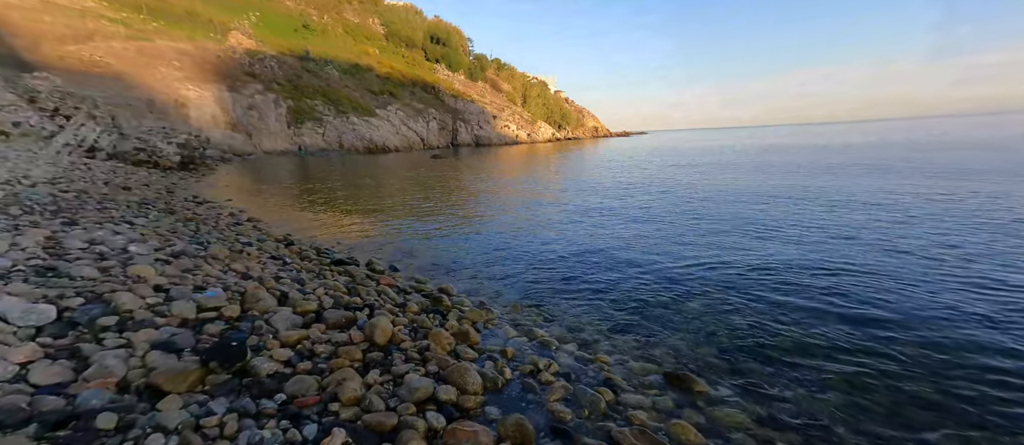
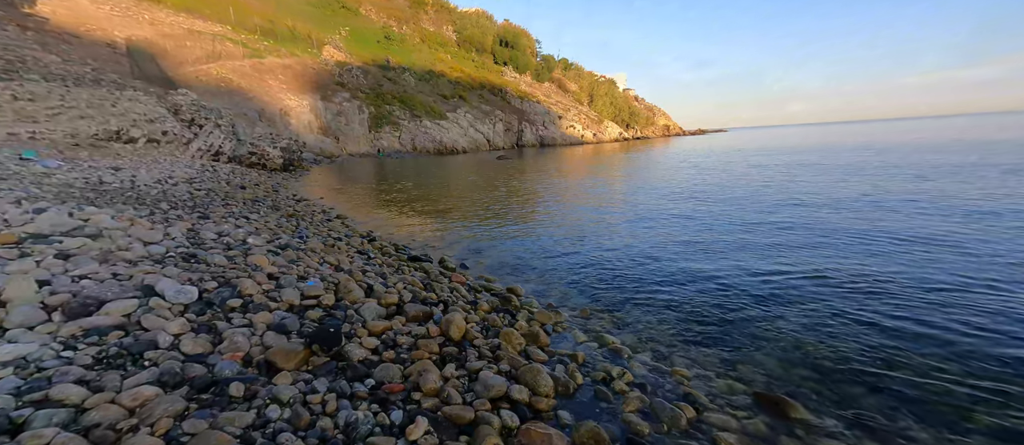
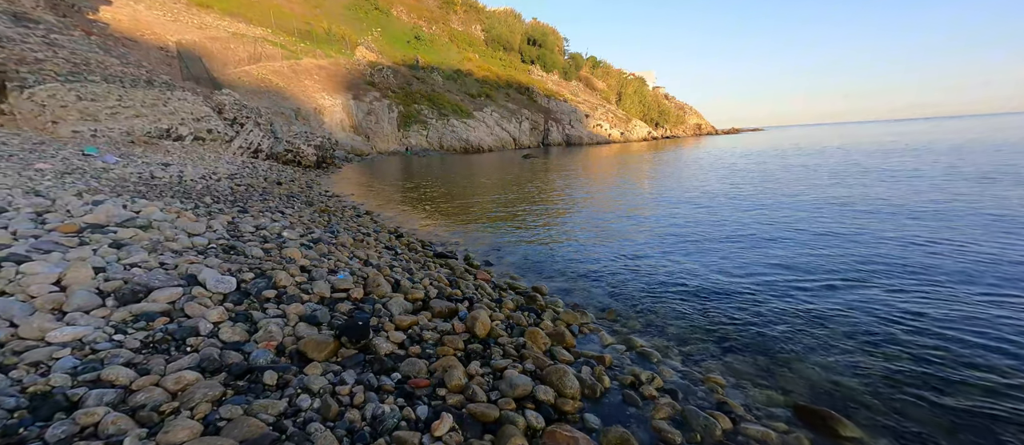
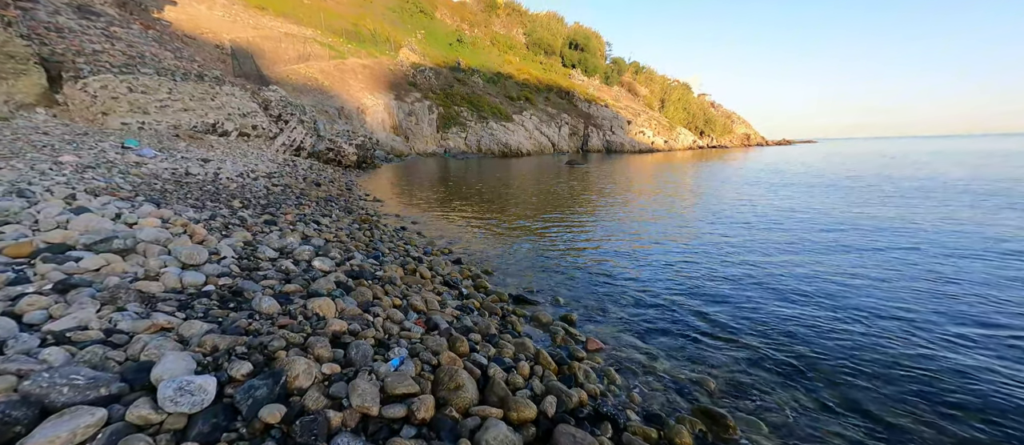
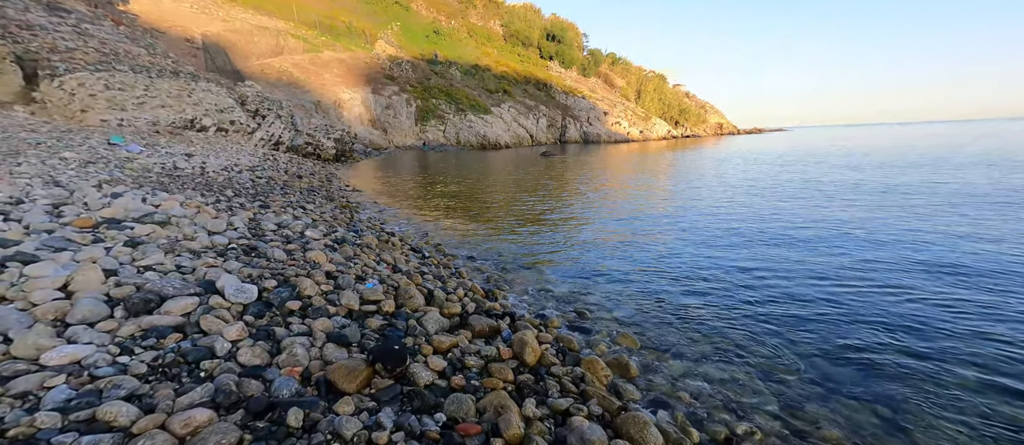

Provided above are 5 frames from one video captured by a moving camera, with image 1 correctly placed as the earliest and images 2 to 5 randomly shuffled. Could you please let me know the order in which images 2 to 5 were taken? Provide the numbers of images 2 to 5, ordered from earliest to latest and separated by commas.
2, 3, 5, 4
